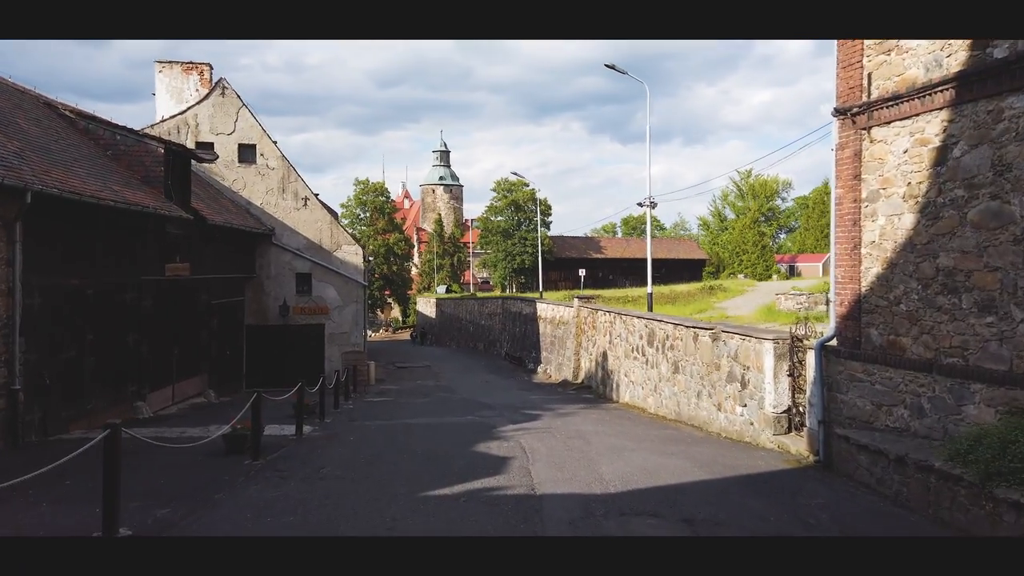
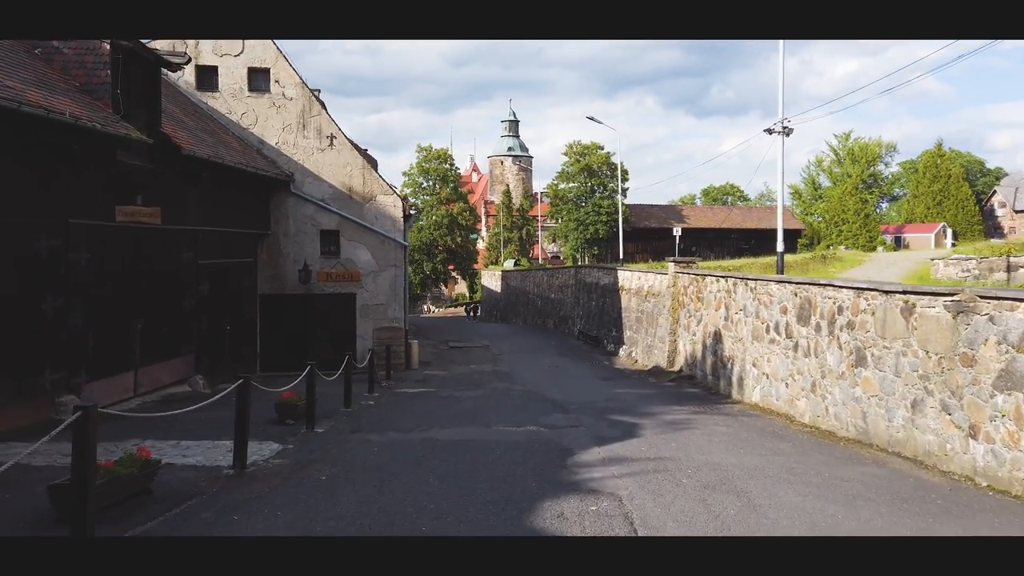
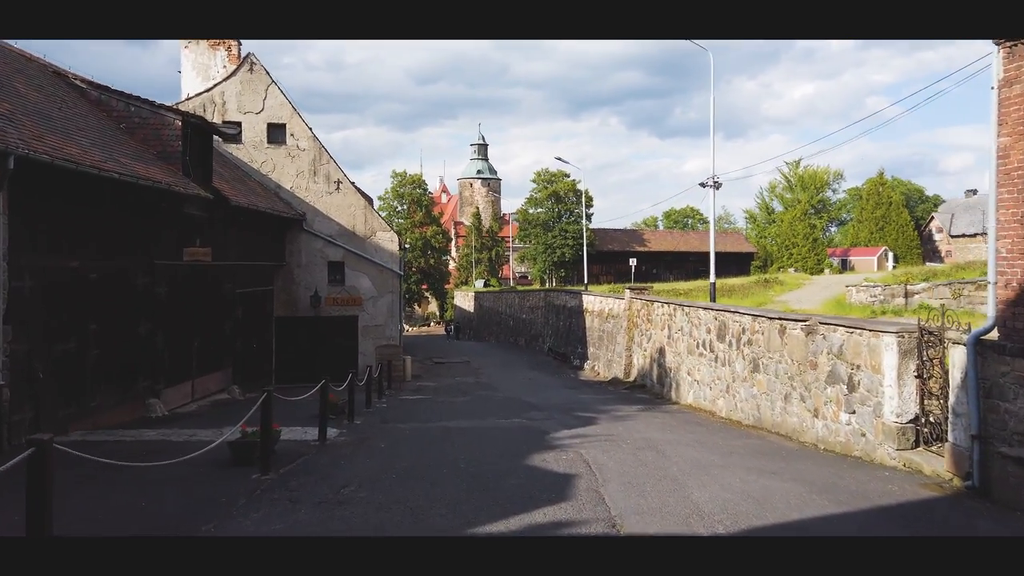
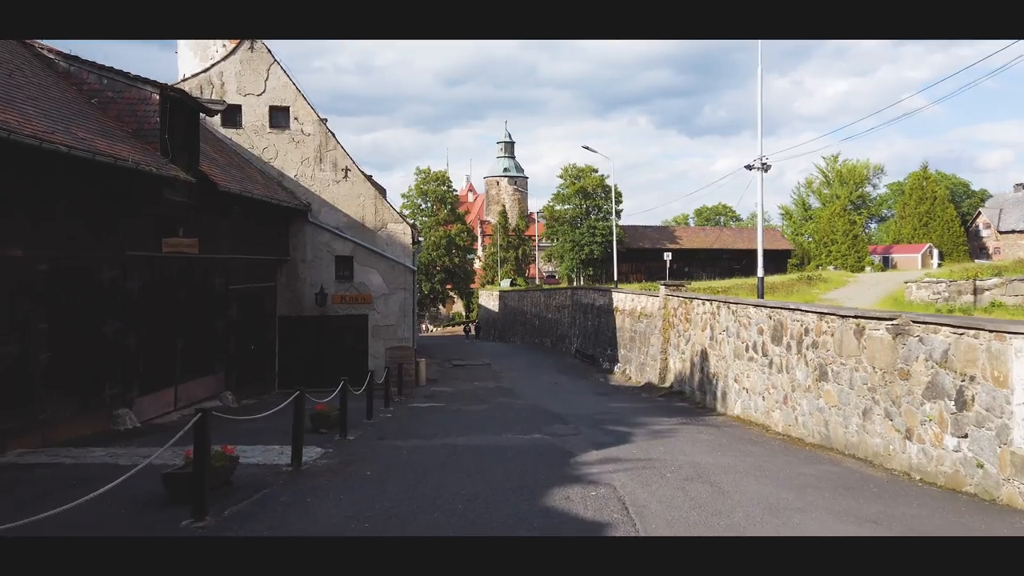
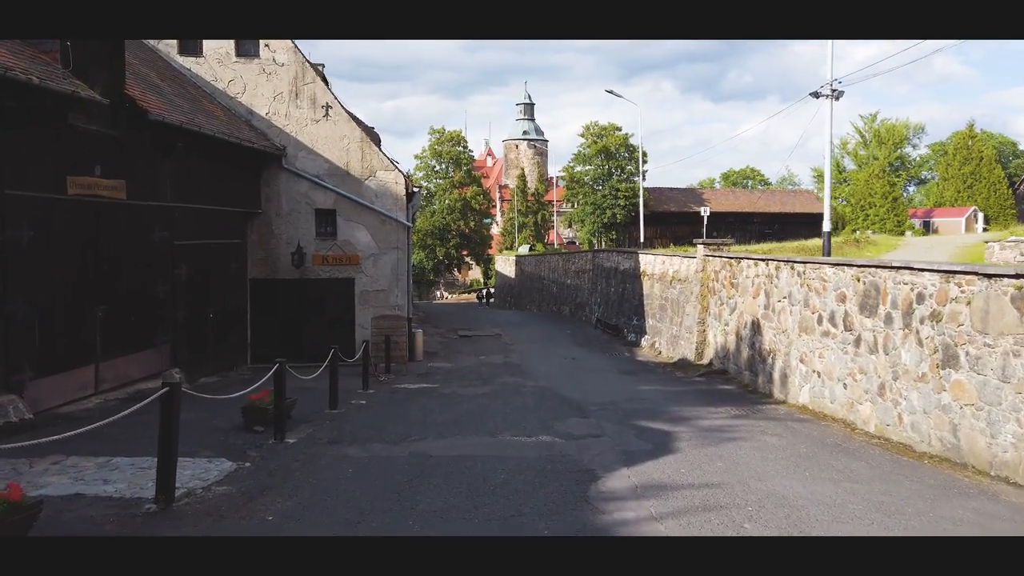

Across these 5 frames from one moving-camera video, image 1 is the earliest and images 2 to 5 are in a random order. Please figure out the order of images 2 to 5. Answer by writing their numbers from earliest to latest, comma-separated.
3, 4, 2, 5
